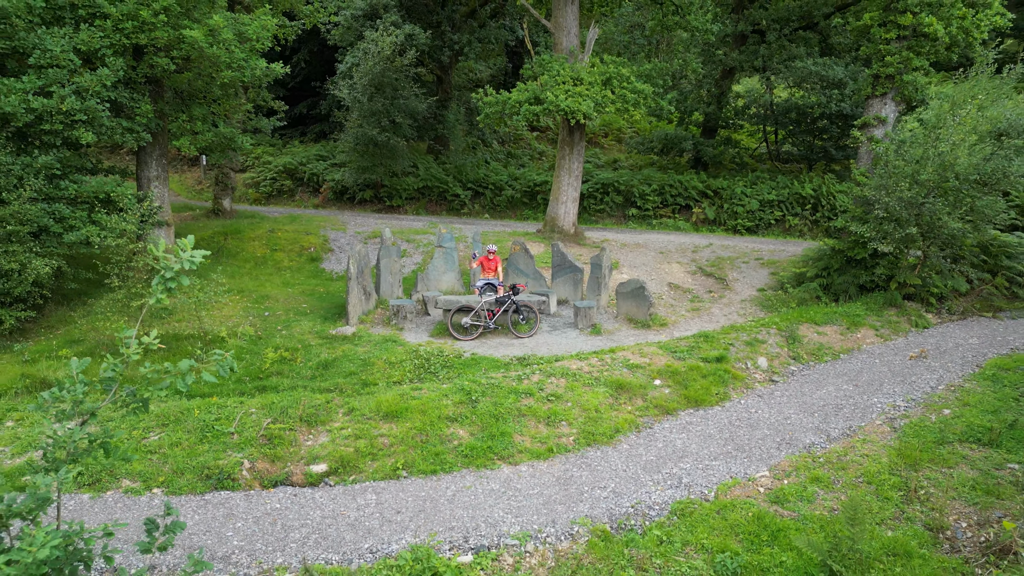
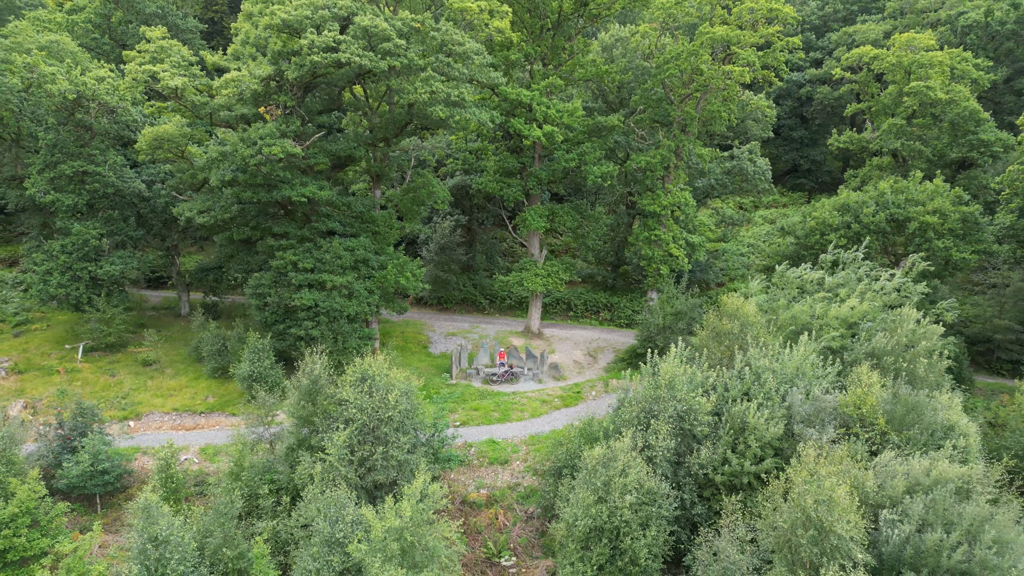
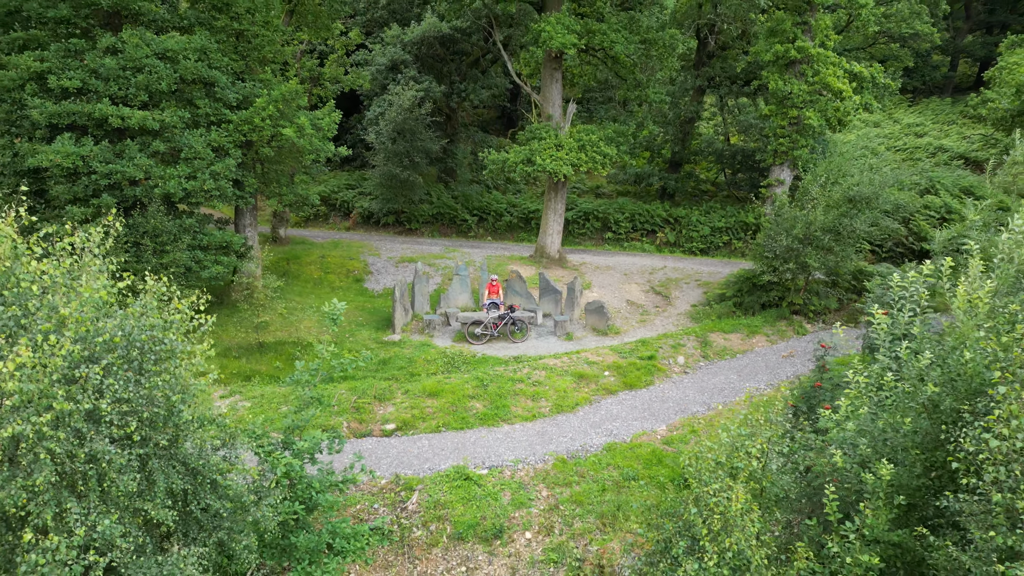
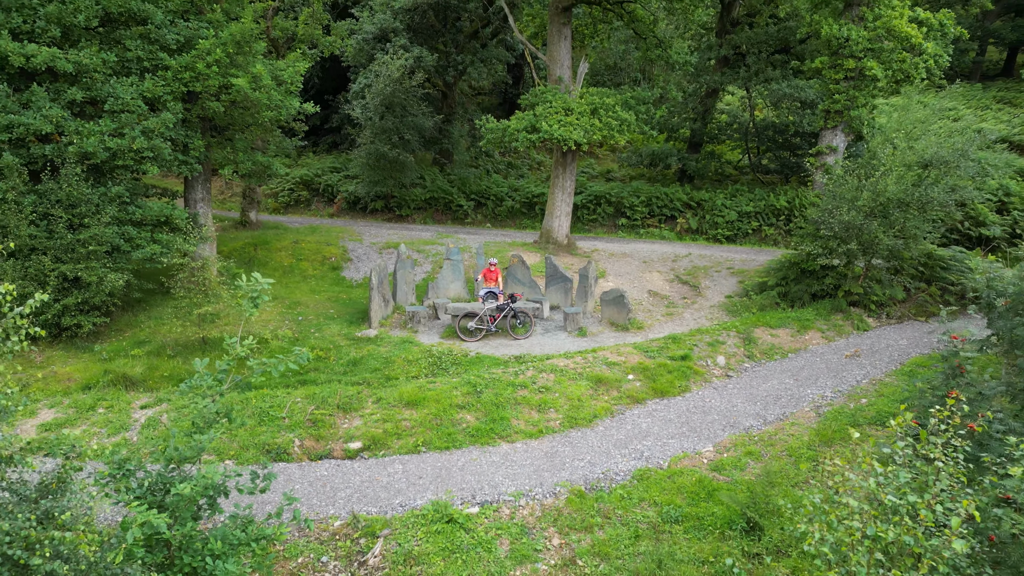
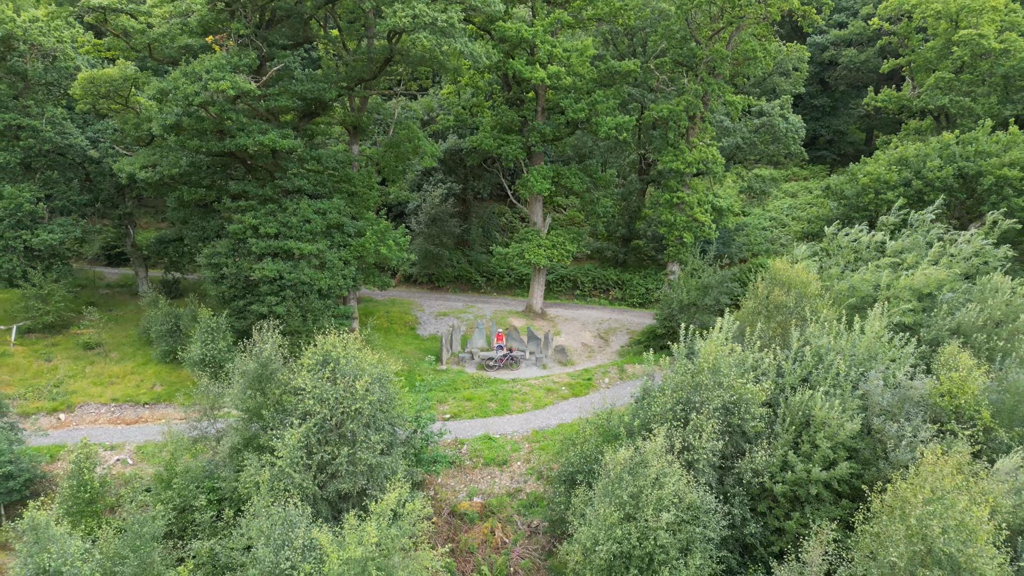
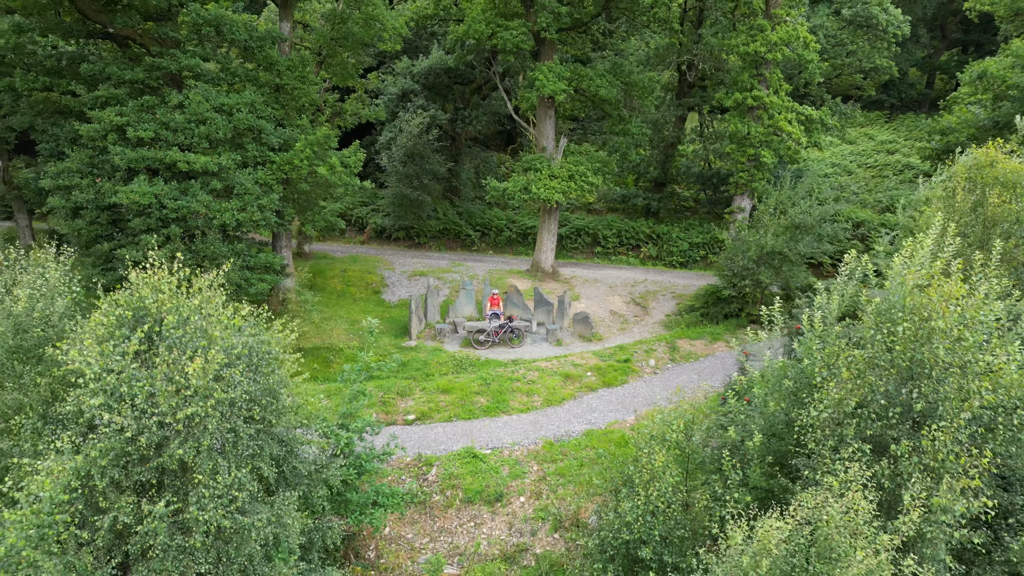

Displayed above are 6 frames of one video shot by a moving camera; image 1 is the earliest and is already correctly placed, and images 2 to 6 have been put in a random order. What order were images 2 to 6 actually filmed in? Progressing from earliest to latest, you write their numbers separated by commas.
4, 3, 6, 5, 2
